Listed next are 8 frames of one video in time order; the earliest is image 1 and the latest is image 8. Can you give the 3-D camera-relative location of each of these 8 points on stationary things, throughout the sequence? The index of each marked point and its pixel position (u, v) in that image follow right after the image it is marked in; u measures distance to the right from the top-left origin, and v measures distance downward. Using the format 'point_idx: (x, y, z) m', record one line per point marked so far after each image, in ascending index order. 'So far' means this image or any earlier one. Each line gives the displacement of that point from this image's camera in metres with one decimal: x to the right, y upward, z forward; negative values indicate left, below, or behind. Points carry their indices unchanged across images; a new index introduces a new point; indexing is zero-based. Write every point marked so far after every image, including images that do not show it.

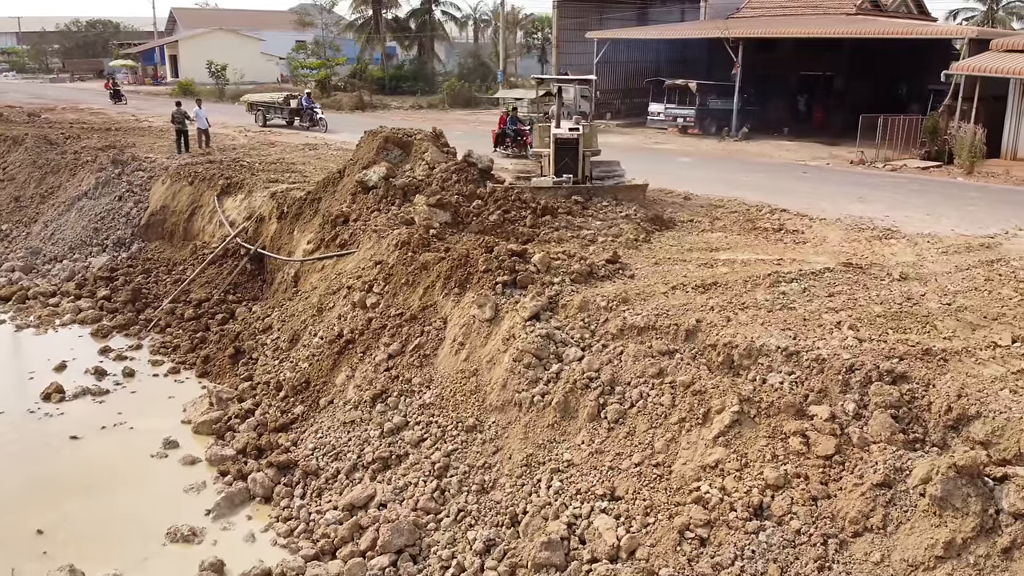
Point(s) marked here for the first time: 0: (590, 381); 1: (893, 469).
0: (+0.6, -0.7, +5.8) m
1: (+2.1, -1.0, +4.3) m
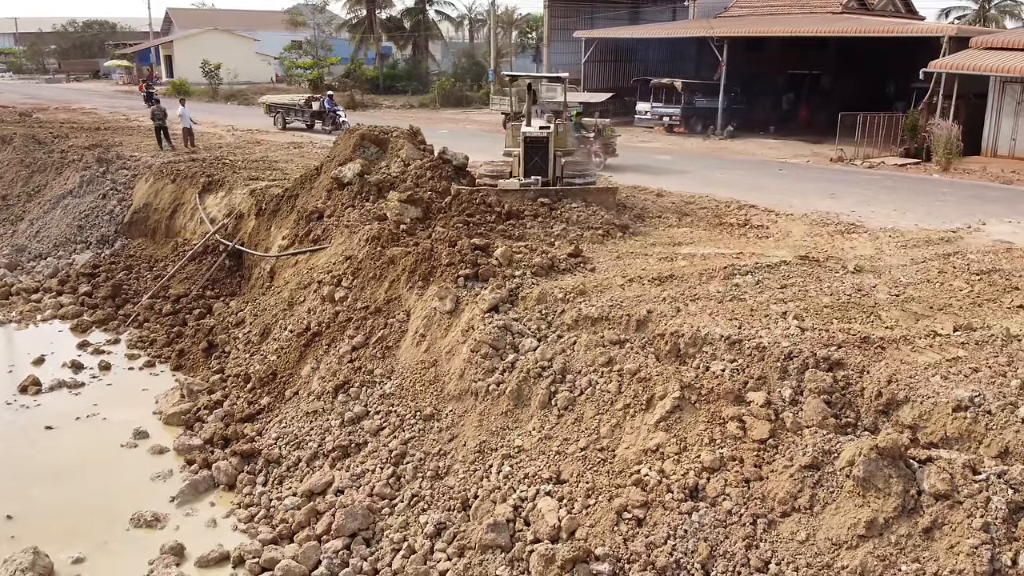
0: (+0.2, -0.6, +5.9) m
1: (+1.8, -0.9, +4.5) m
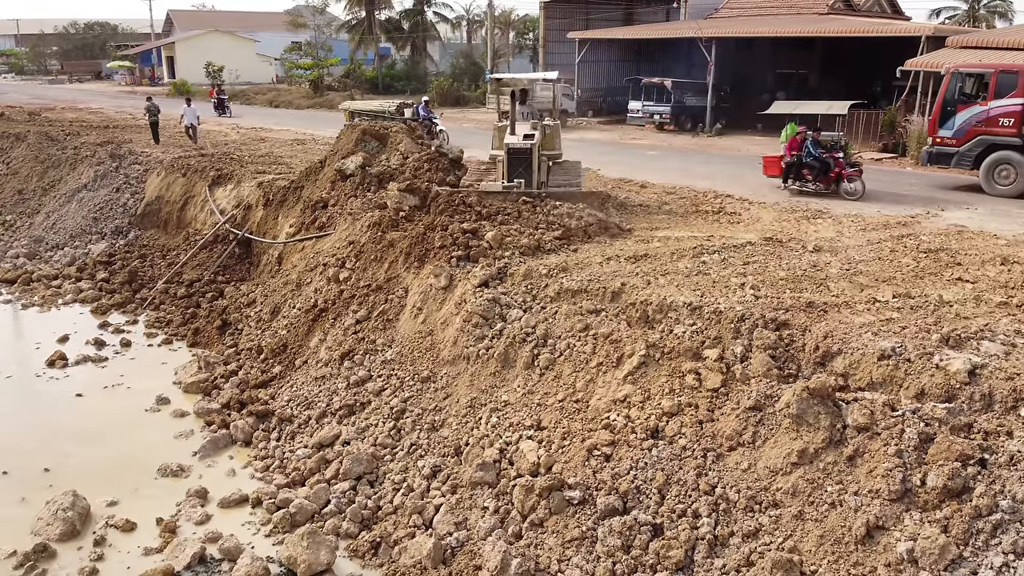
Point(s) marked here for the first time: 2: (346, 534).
0: (+0.1, -0.4, +6.6) m
1: (+1.7, -0.7, +5.2) m
2: (-1.2, -1.8, +5.5) m
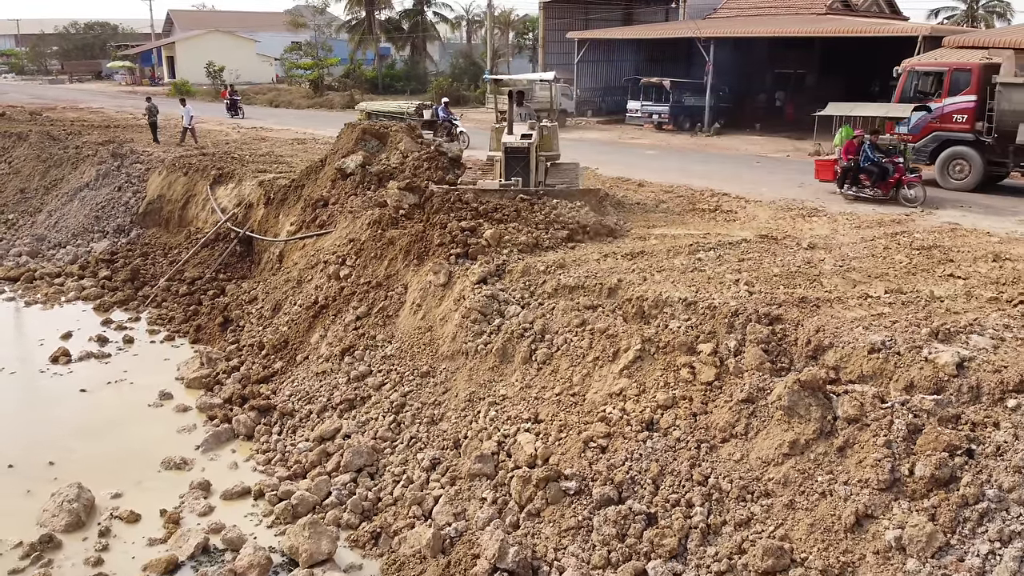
0: (+0.1, -0.4, +6.7) m
1: (+1.7, -0.7, +5.3) m
2: (-1.2, -1.7, +5.6) m
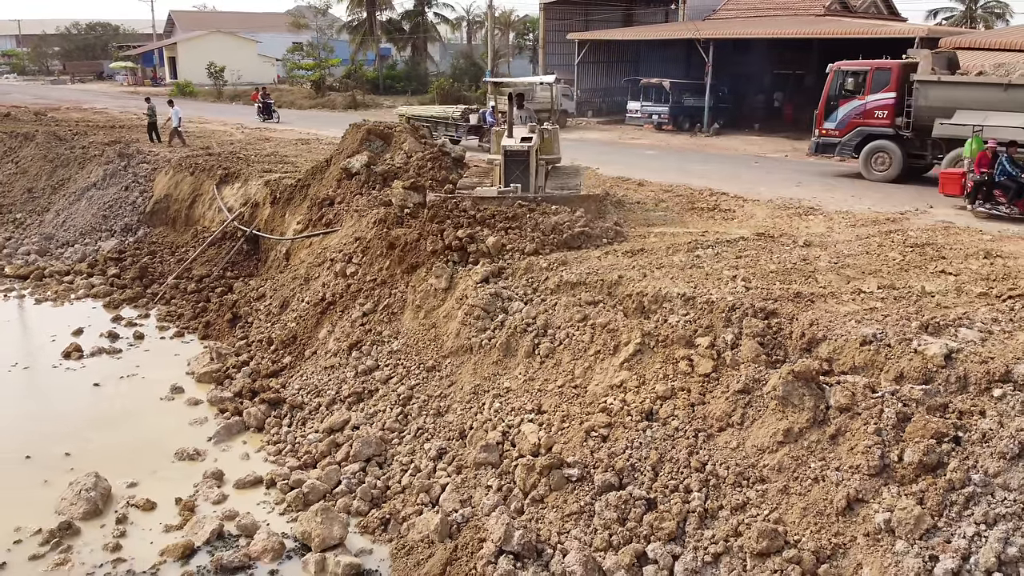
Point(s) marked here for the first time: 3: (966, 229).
0: (+0.1, -0.3, +6.9) m
1: (+1.7, -0.7, +5.5) m
2: (-1.2, -1.7, +5.8) m
3: (+5.3, +0.7, +9.0) m
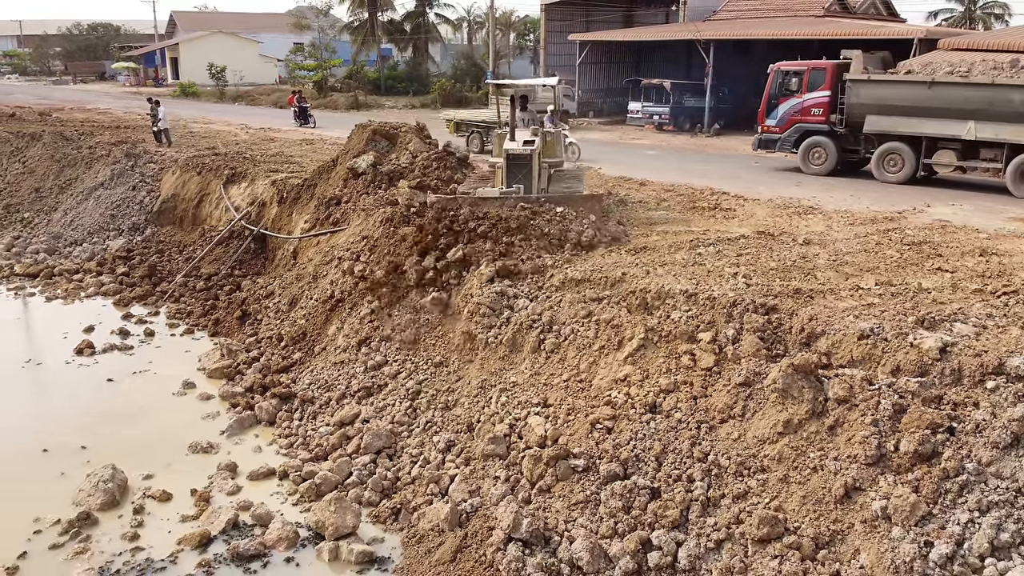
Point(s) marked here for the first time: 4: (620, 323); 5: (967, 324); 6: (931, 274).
0: (+0.2, -0.3, +7.1) m
1: (+1.8, -0.6, +5.6) m
2: (-1.1, -1.7, +6.0) m
3: (+5.4, +0.7, +9.1) m
4: (+0.9, -0.3, +6.6) m
5: (+3.5, -0.3, +5.8) m
6: (+3.9, +0.1, +7.2) m
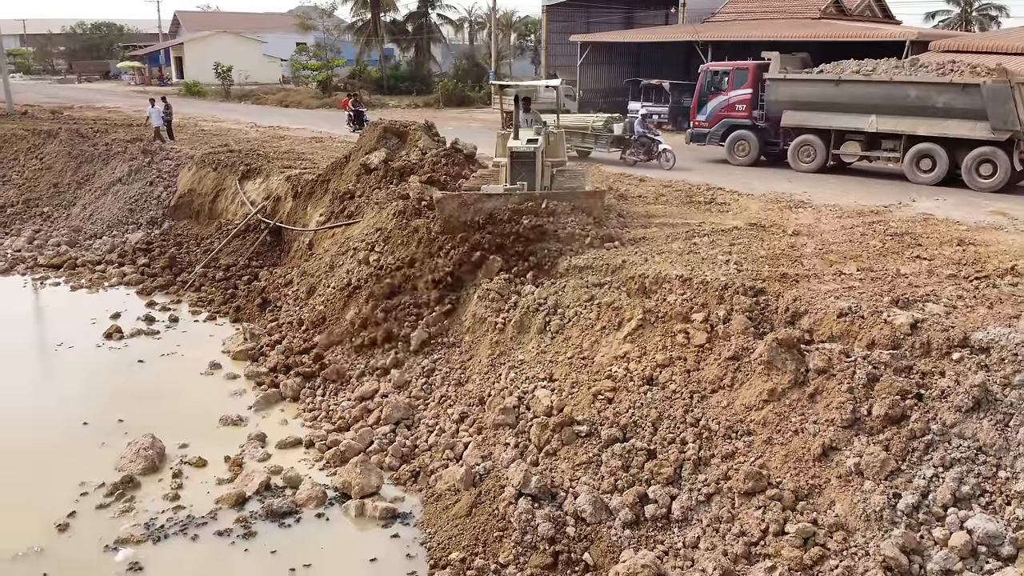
0: (+0.3, -0.2, +7.6) m
1: (+1.8, -0.5, +6.2) m
2: (-1.0, -1.5, +6.5) m
3: (+5.4, +0.9, +9.7) m
4: (+1.0, -0.1, +7.1) m
5: (+3.5, -0.1, +6.4) m
6: (+4.0, +0.3, +7.8) m
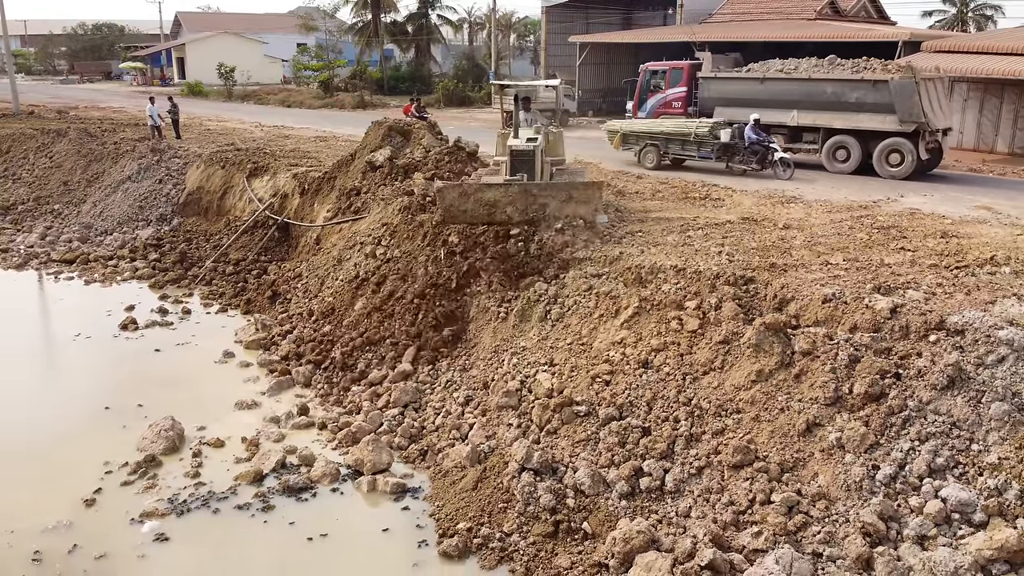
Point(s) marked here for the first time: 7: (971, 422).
0: (+0.3, -0.1, +8.0) m
1: (+1.9, -0.4, +6.5) m
2: (-1.0, -1.4, +6.9) m
3: (+5.5, +1.0, +10.0) m
4: (+1.0, 0.0, +7.5) m
5: (+3.6, 0.0, +6.7) m
6: (+4.0, +0.4, +8.1) m
7: (+3.2, -0.9, +5.4) m
